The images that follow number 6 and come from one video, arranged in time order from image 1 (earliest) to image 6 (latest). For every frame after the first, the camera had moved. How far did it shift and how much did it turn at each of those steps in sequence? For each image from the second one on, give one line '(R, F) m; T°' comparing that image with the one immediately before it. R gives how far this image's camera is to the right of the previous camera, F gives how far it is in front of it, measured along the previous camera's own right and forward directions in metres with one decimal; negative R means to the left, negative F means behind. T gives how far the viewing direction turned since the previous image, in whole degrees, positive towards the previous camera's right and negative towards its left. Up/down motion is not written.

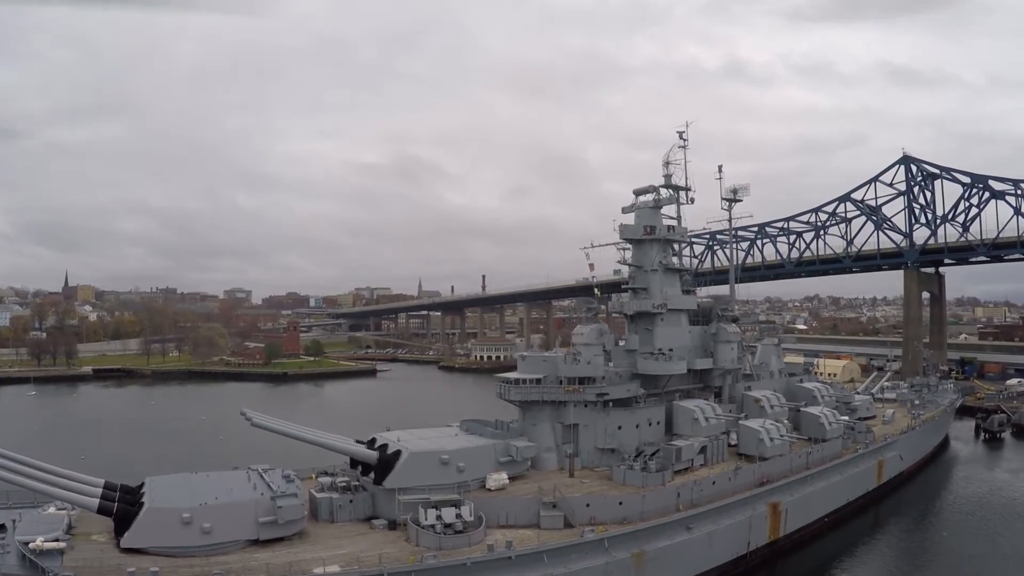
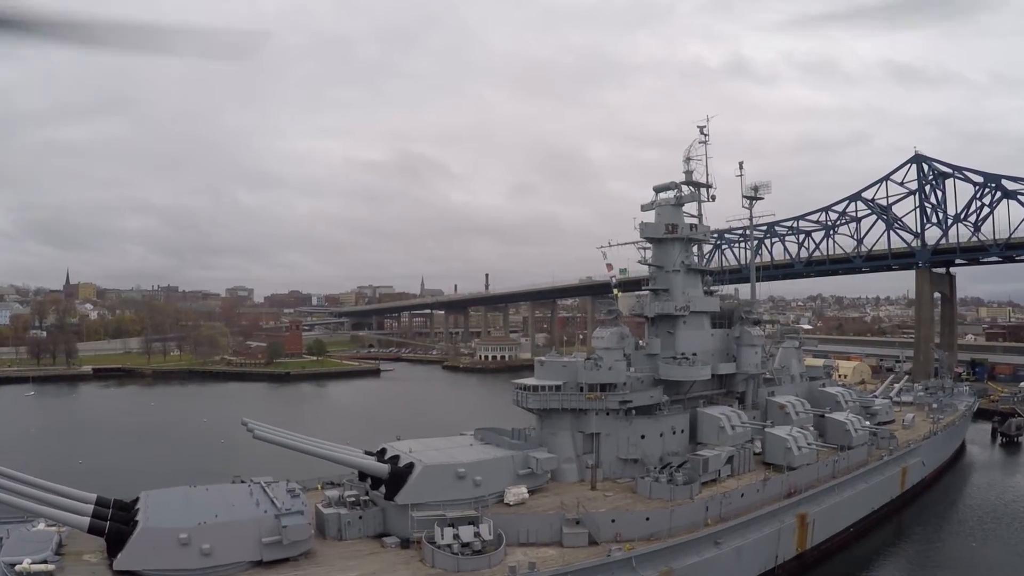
(-0.2, +0.4) m; 0°
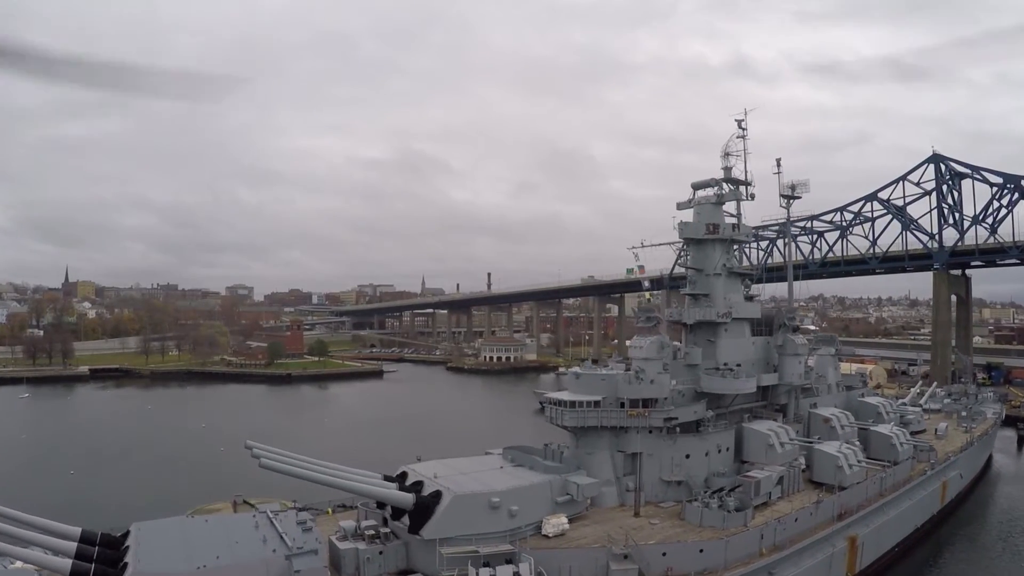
(-0.4, +0.7) m; 0°
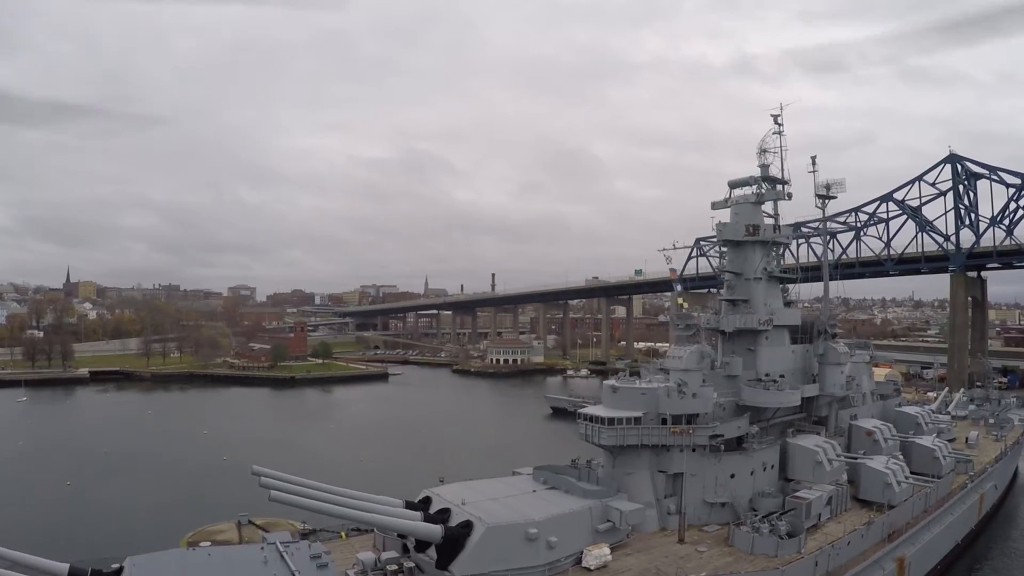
(-0.3, +0.5) m; 0°
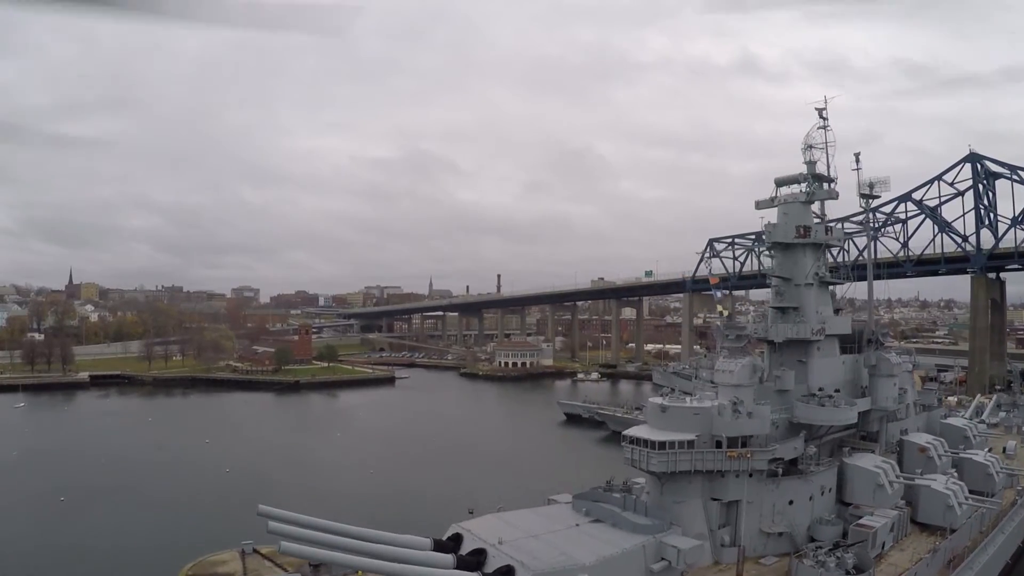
(-0.3, +0.6) m; 0°
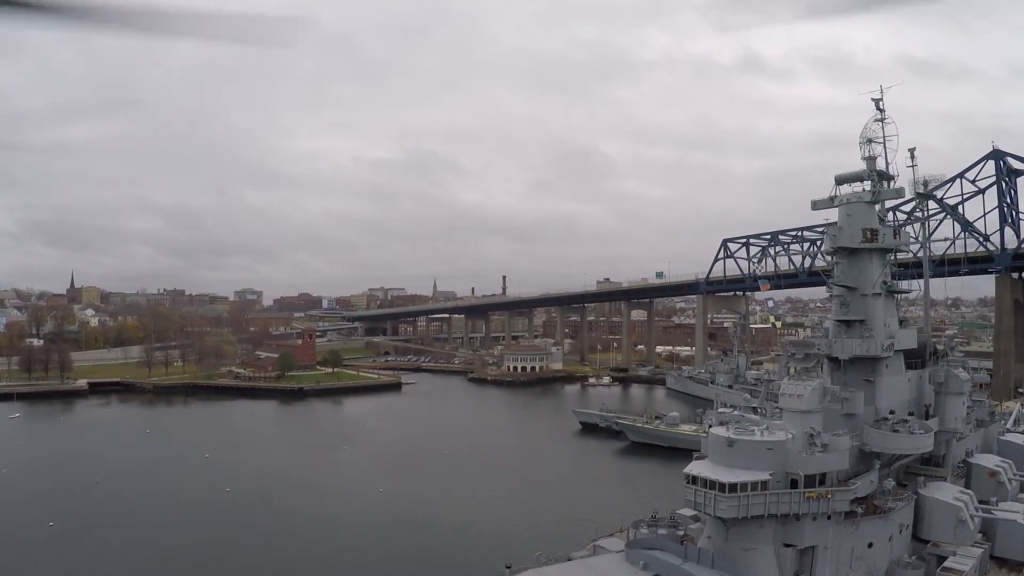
(-0.3, +0.7) m; 0°
